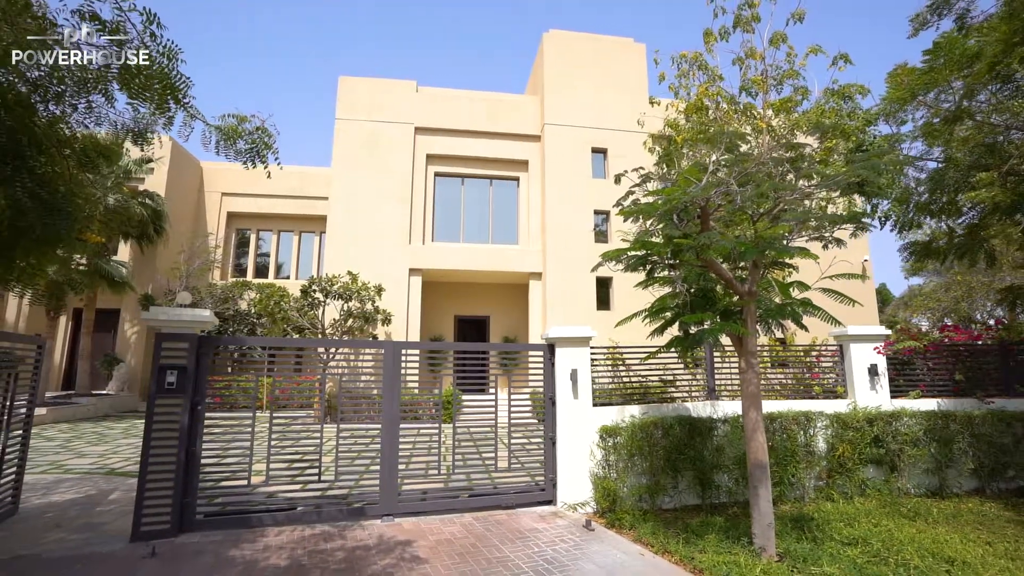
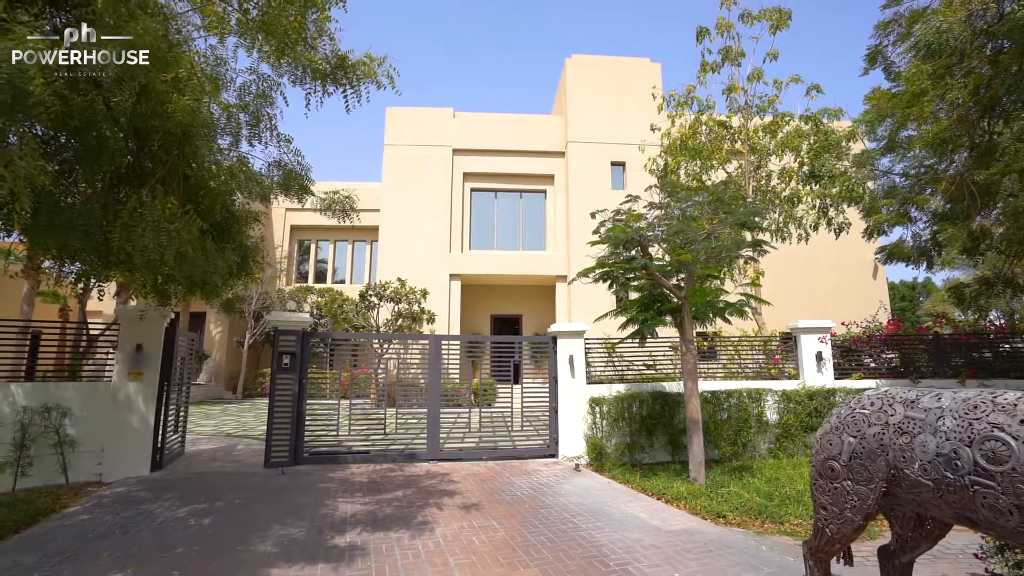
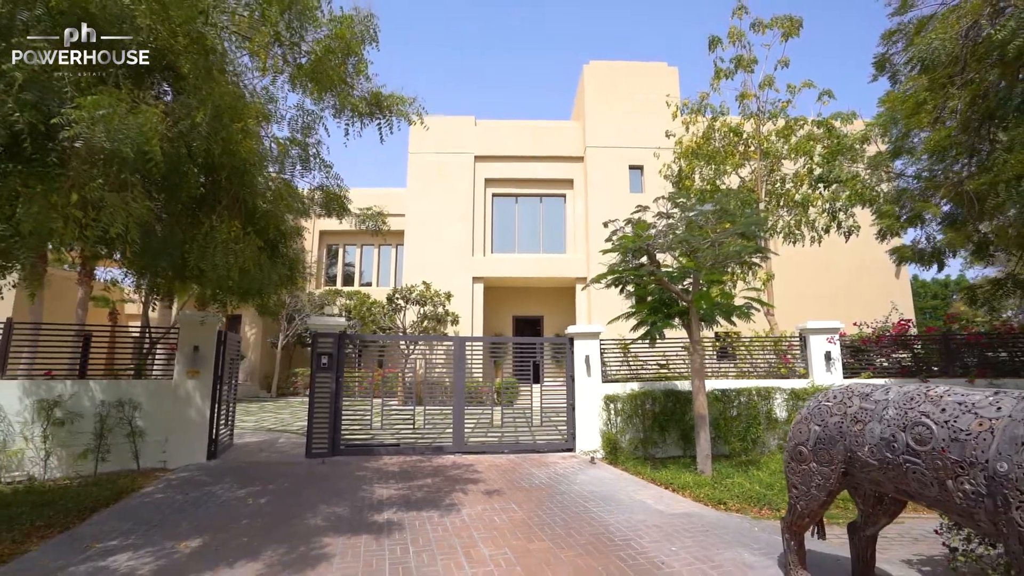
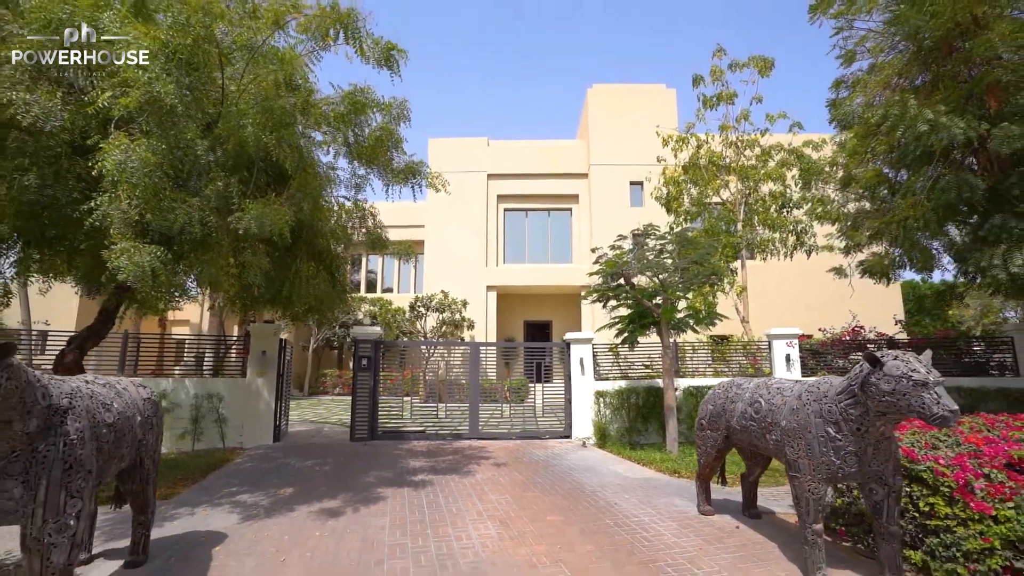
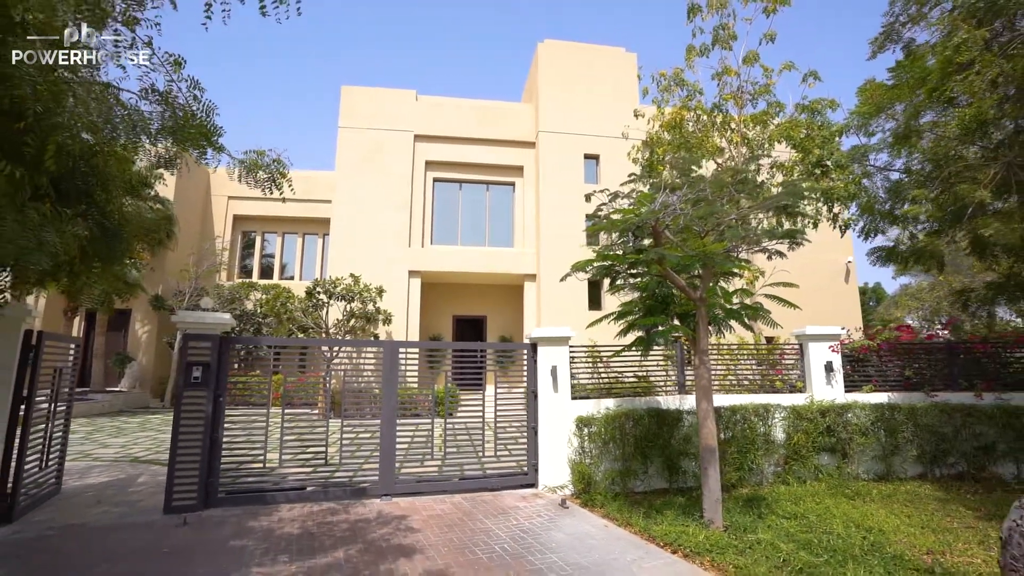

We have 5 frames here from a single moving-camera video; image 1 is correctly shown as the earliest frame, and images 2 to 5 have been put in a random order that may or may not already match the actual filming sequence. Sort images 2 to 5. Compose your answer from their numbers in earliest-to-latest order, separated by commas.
5, 2, 3, 4
